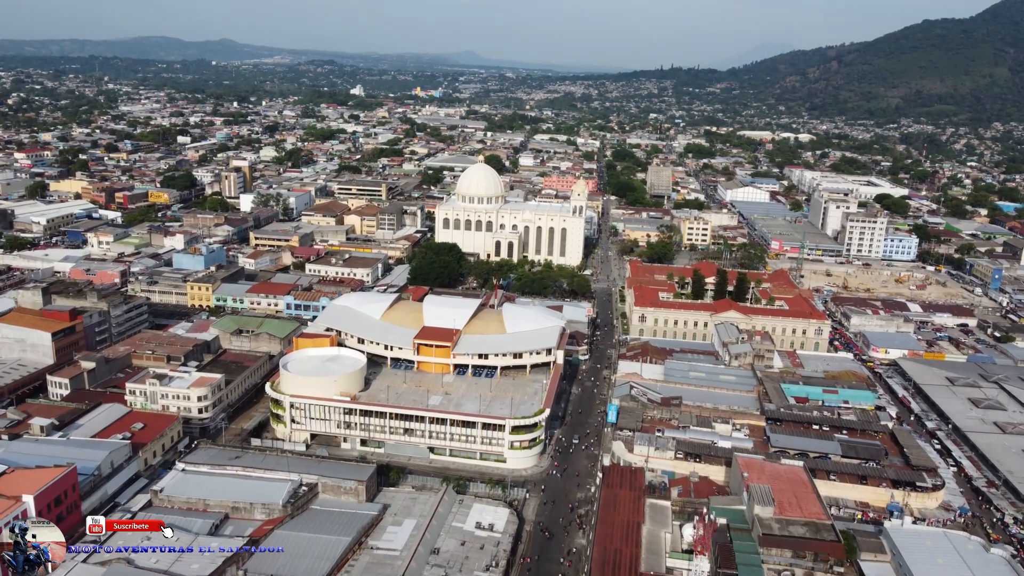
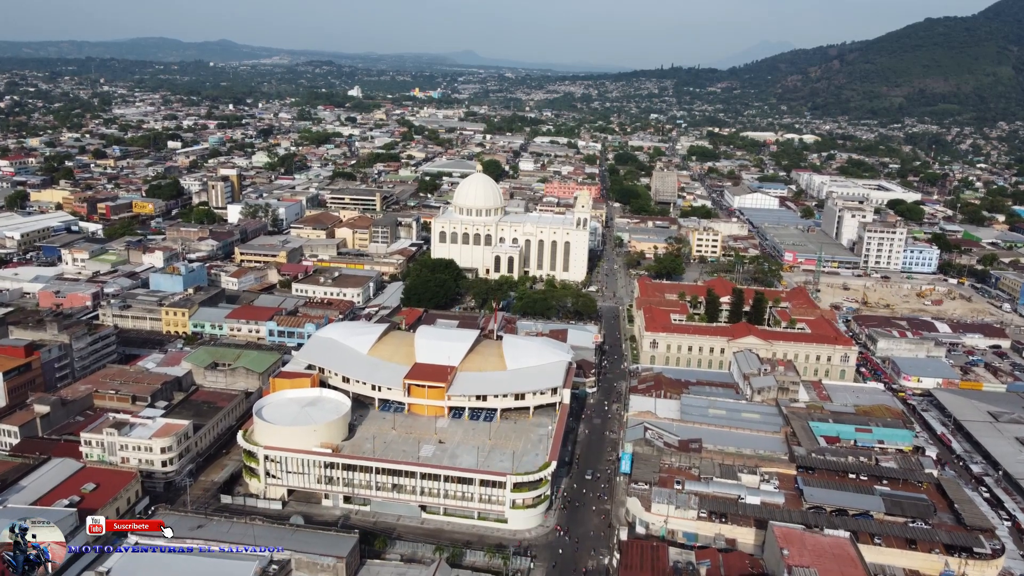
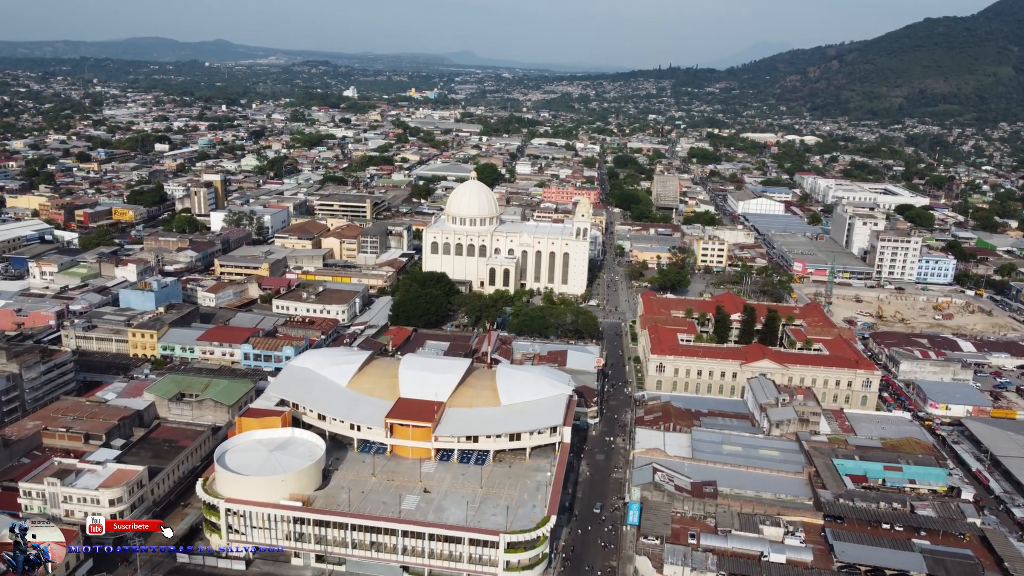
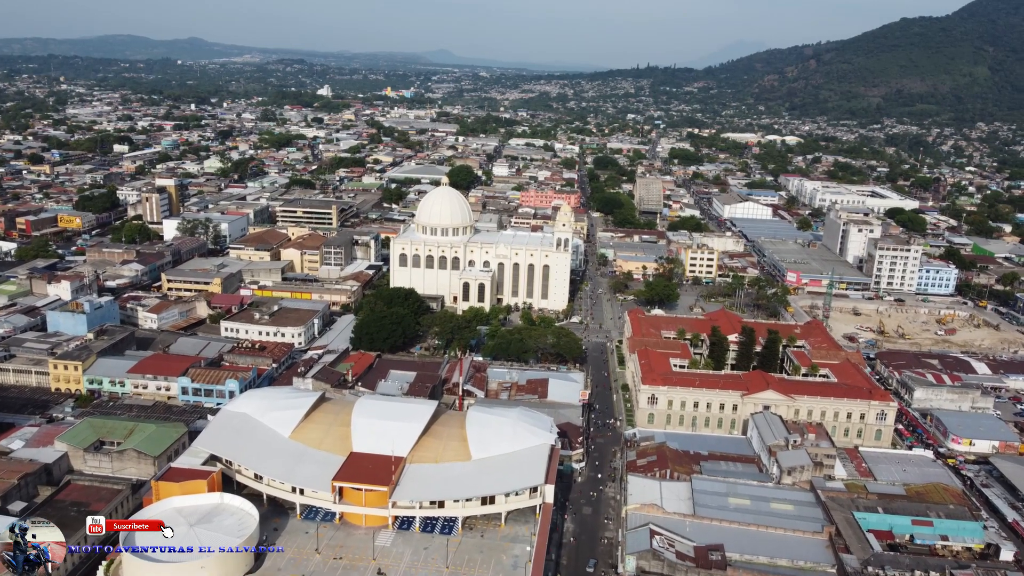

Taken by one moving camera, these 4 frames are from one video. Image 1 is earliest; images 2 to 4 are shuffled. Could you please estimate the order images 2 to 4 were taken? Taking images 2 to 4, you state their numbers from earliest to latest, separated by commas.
2, 3, 4
